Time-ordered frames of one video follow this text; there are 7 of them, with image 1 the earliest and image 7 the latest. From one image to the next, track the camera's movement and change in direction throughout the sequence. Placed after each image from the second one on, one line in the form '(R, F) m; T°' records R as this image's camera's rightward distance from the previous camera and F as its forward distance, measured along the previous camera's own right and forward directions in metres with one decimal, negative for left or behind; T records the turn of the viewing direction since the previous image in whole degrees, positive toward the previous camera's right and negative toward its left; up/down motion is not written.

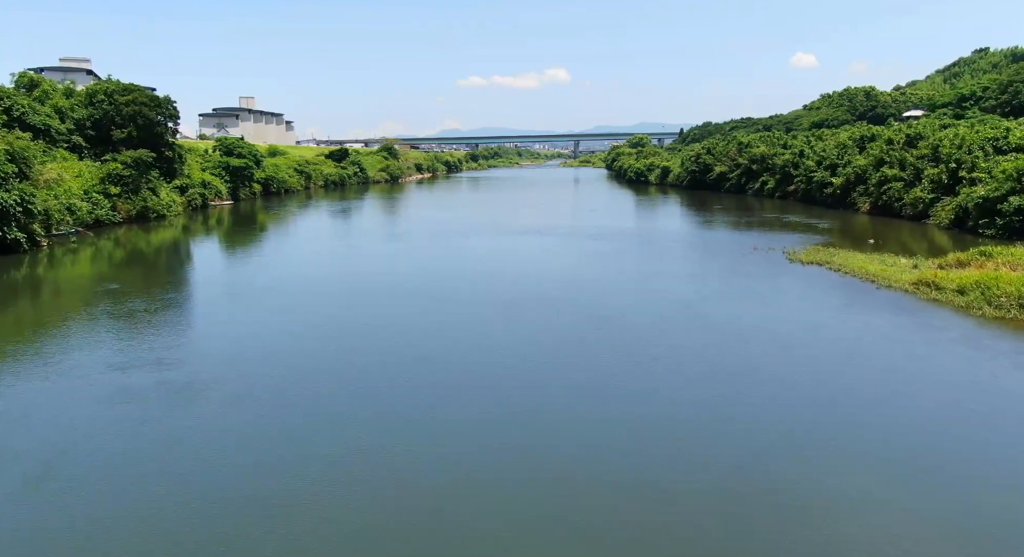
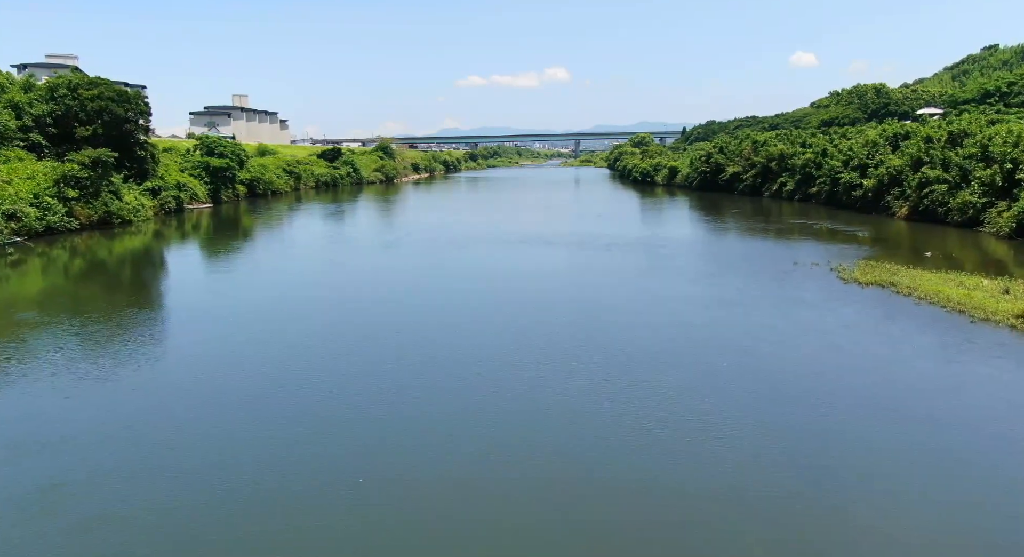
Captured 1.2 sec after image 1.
(0.0, +1.9) m; 0°
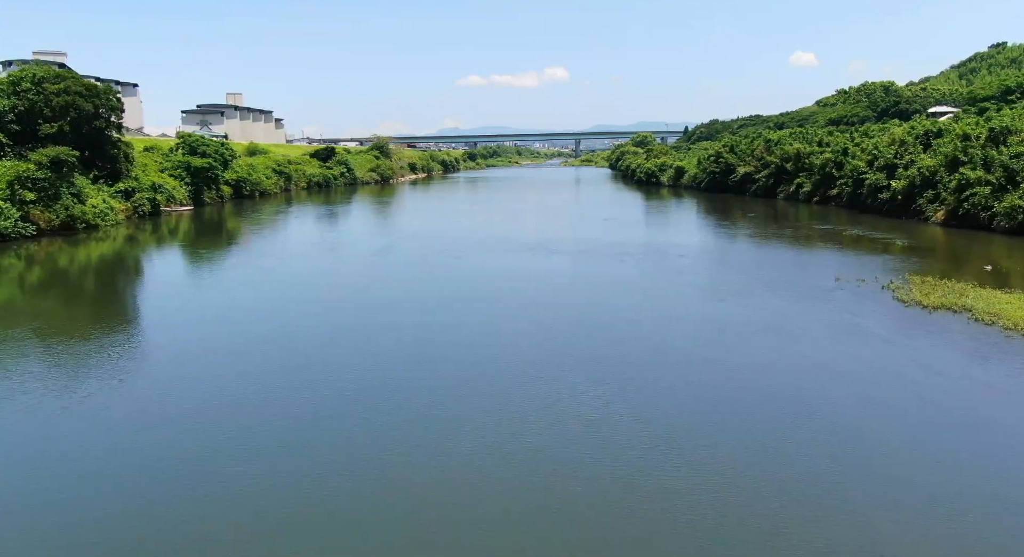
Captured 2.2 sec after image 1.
(0.0, +1.6) m; 0°
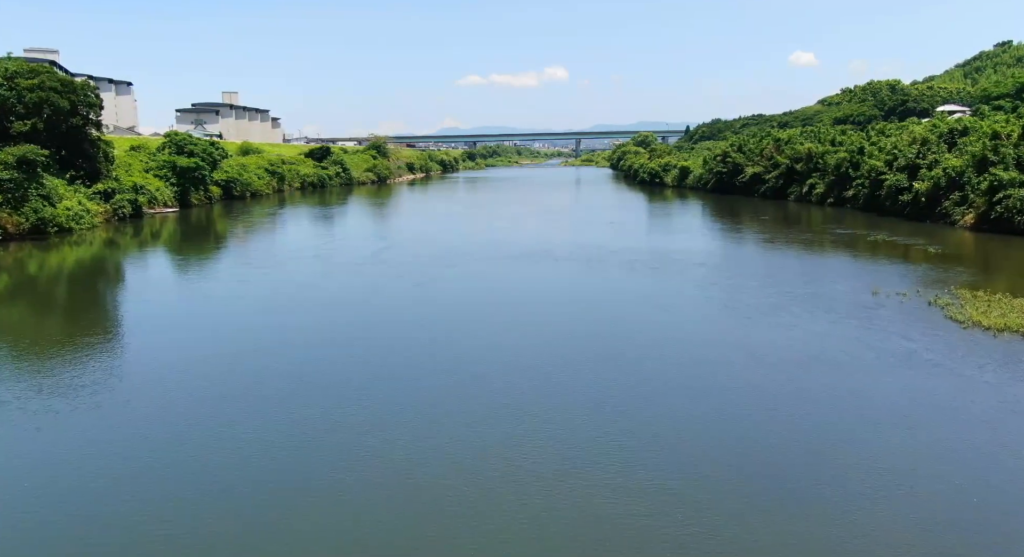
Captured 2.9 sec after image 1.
(0.0, +1.1) m; 0°
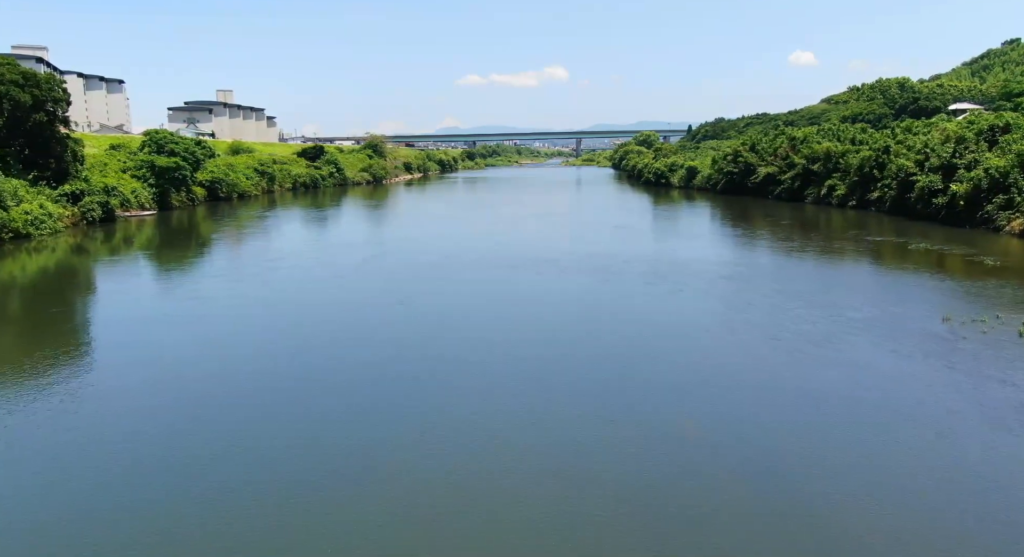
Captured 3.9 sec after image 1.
(0.0, +1.5) m; 0°
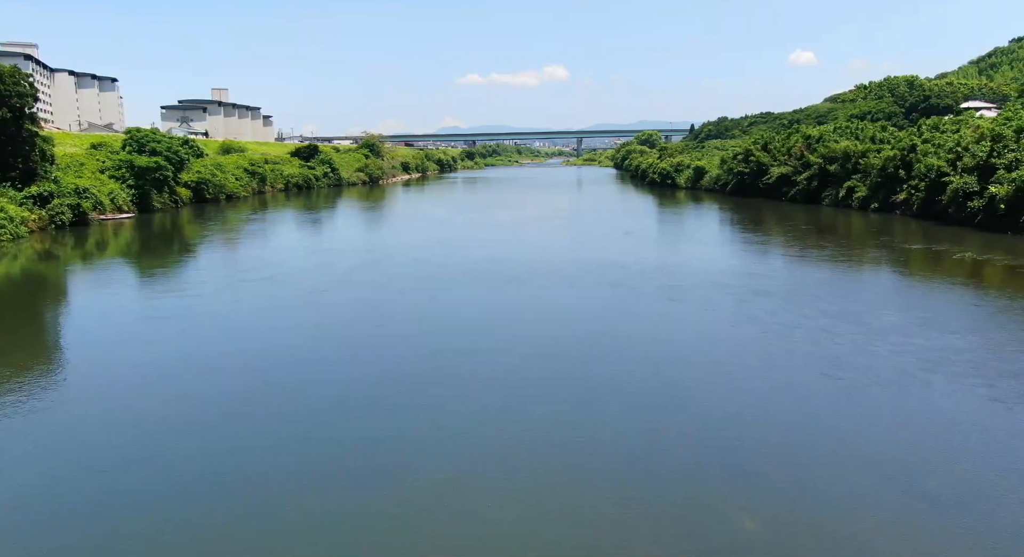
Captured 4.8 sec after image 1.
(0.0, +1.3) m; 0°
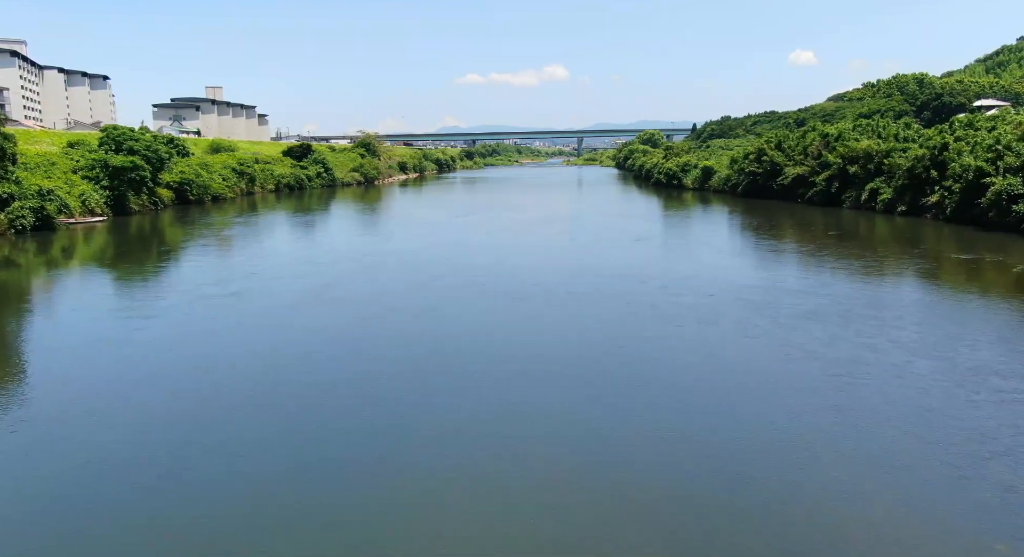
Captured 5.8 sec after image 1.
(0.0, +1.4) m; 0°
